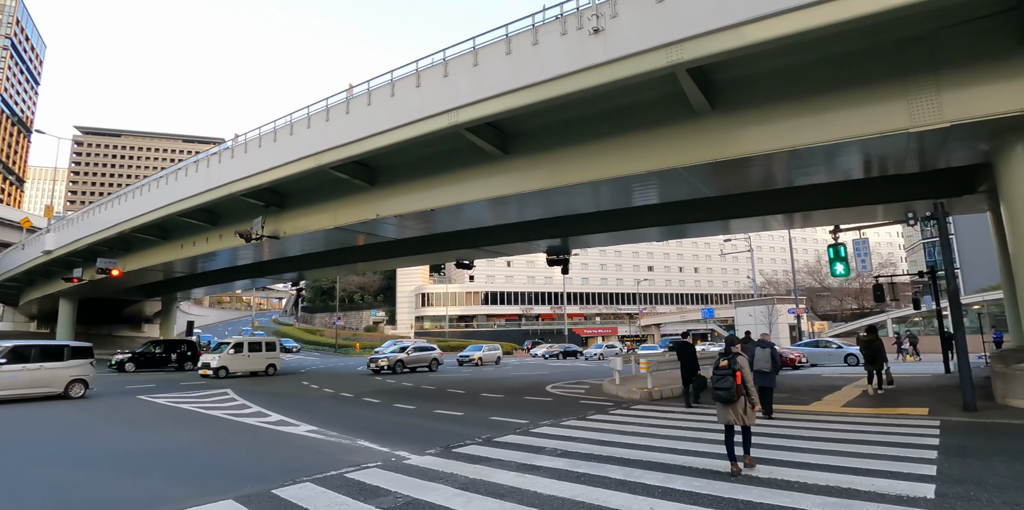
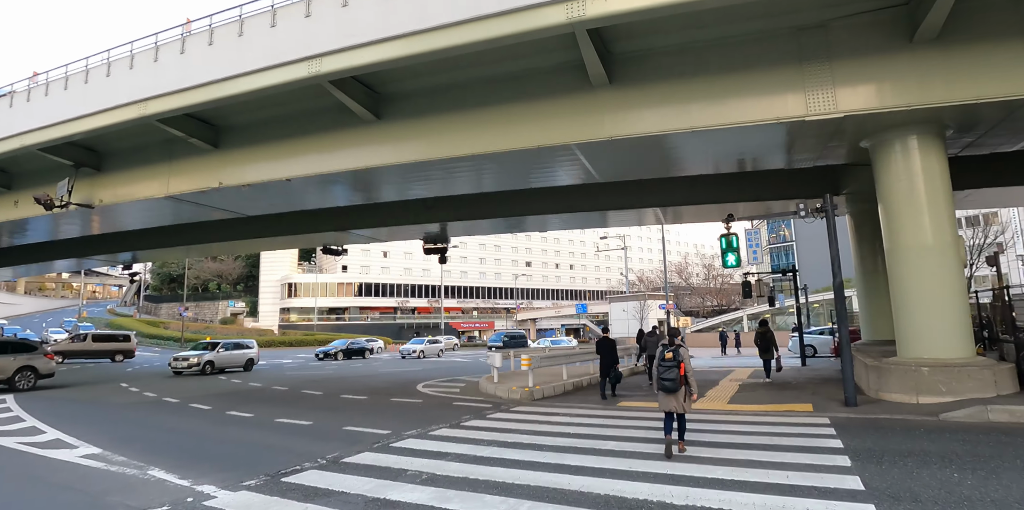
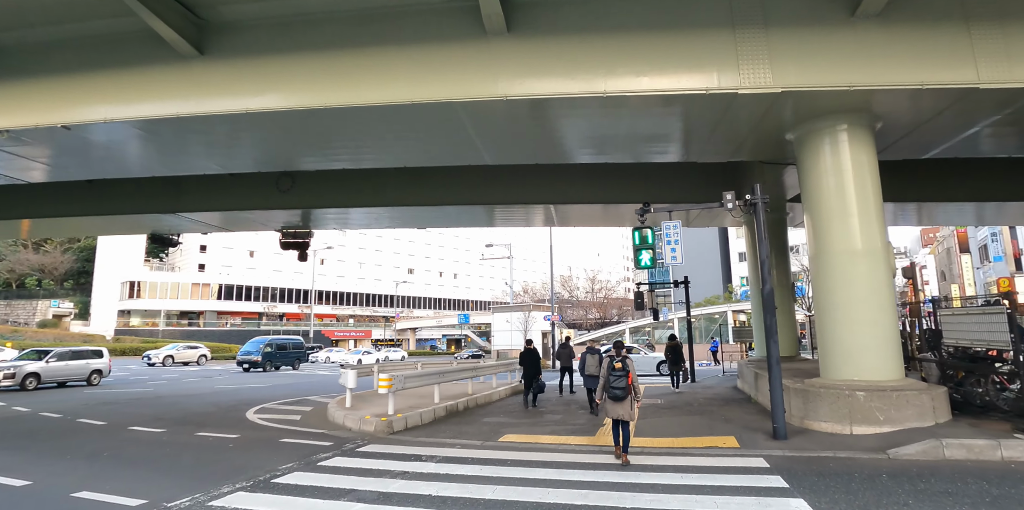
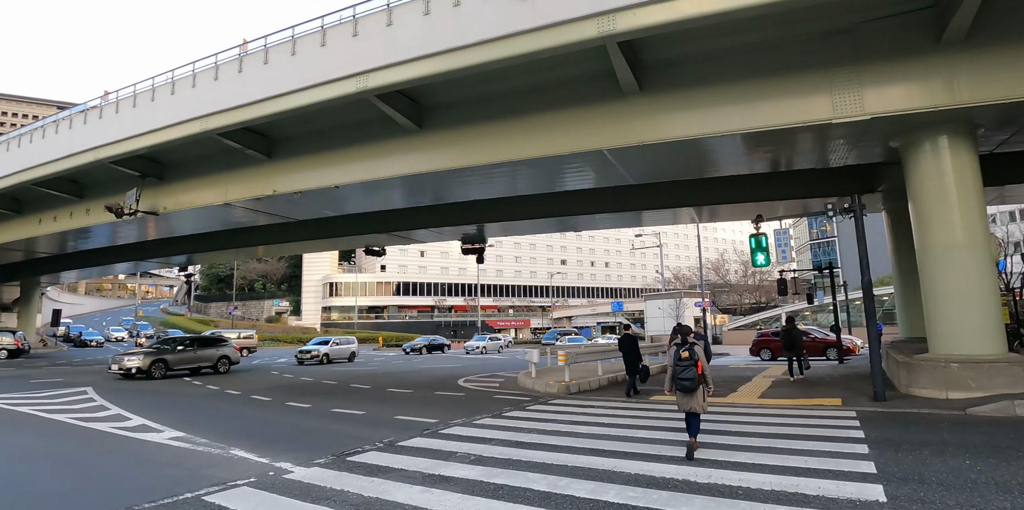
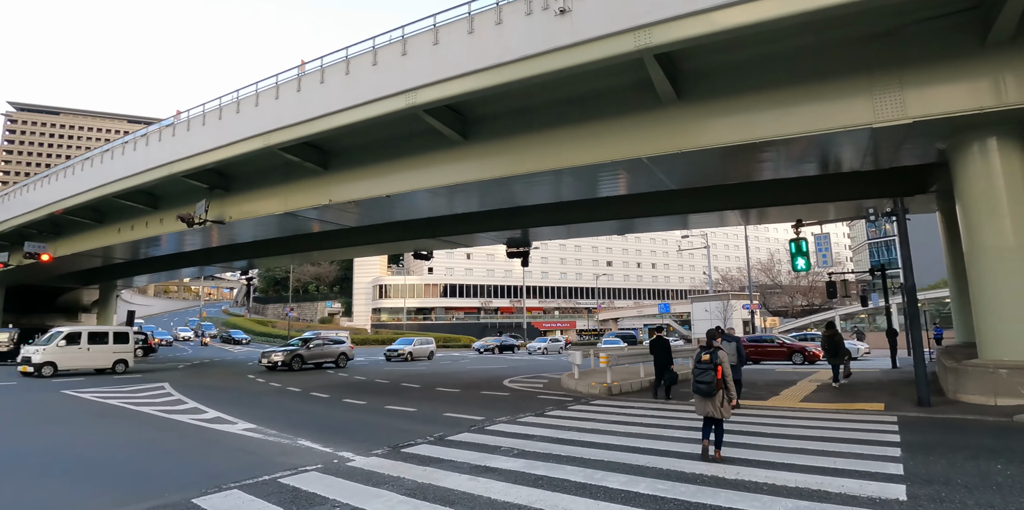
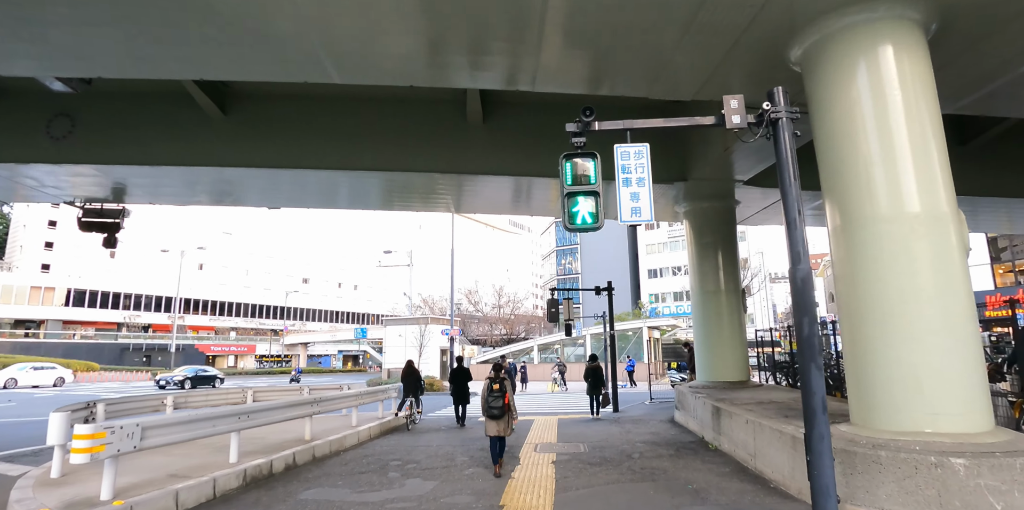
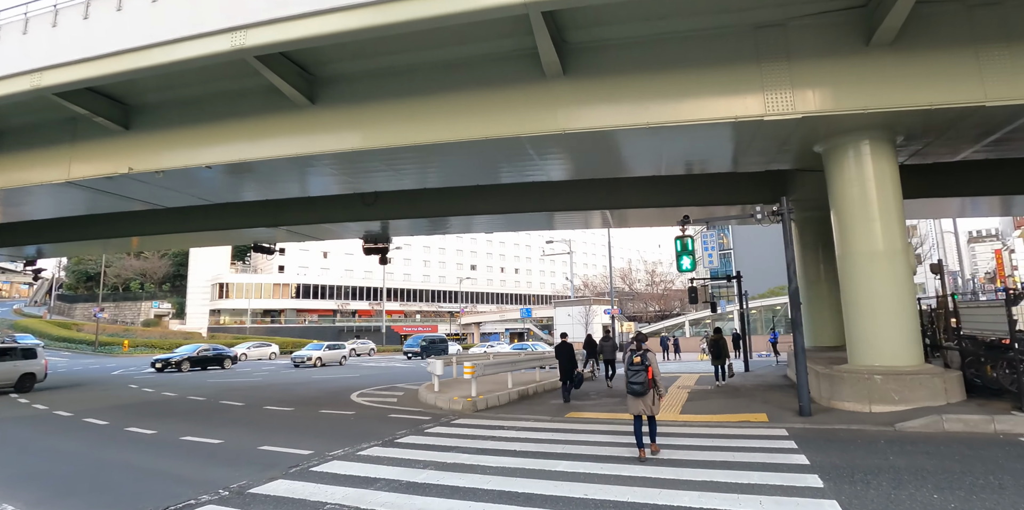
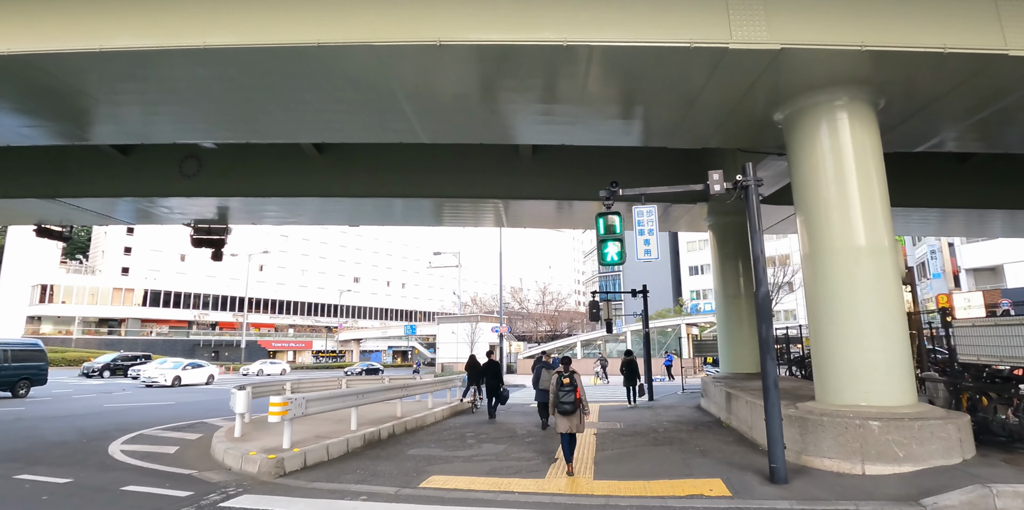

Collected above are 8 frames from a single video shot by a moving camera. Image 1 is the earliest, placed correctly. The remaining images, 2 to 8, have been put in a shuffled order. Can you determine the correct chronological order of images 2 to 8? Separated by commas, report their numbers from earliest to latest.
5, 4, 2, 7, 3, 8, 6
